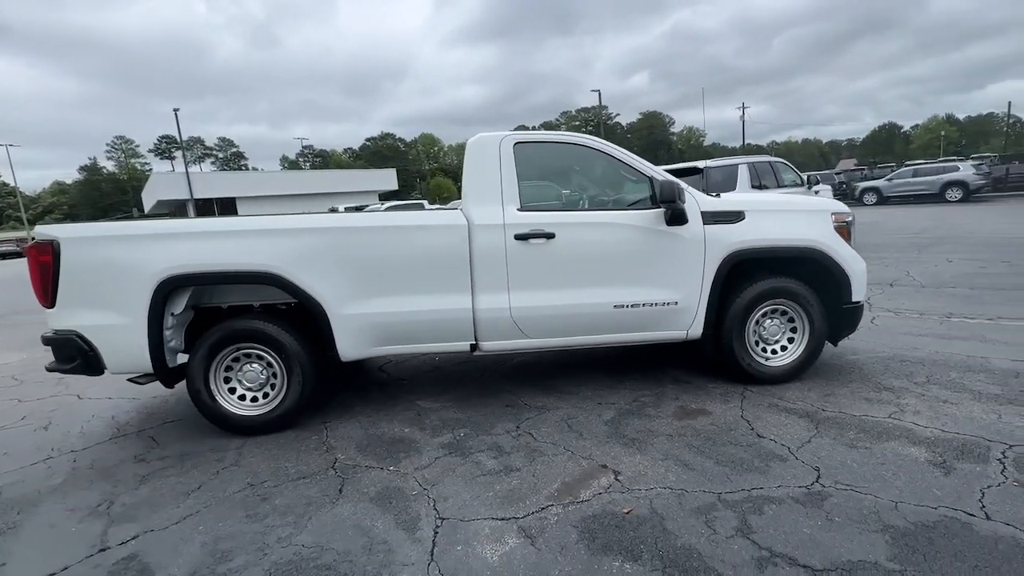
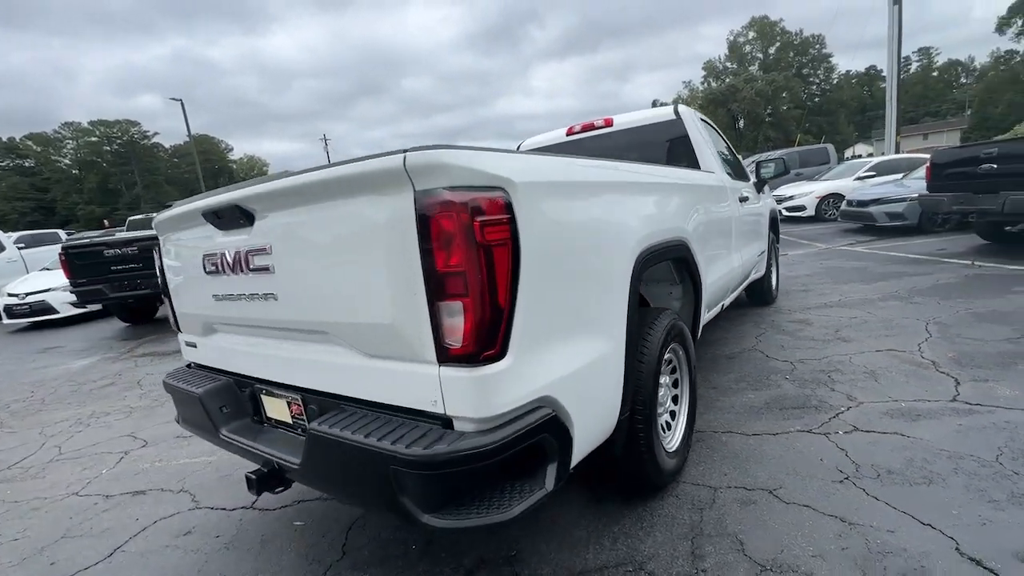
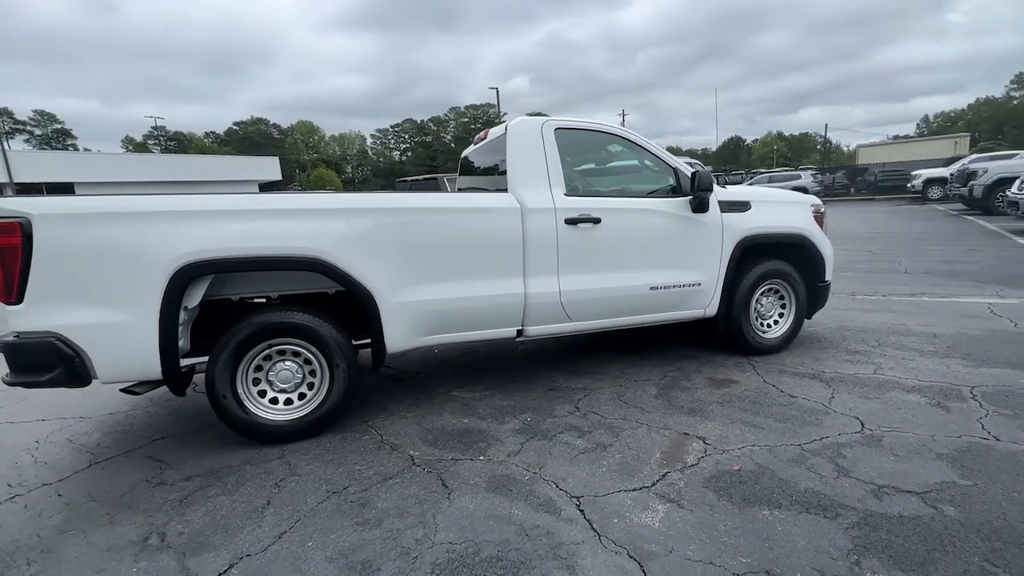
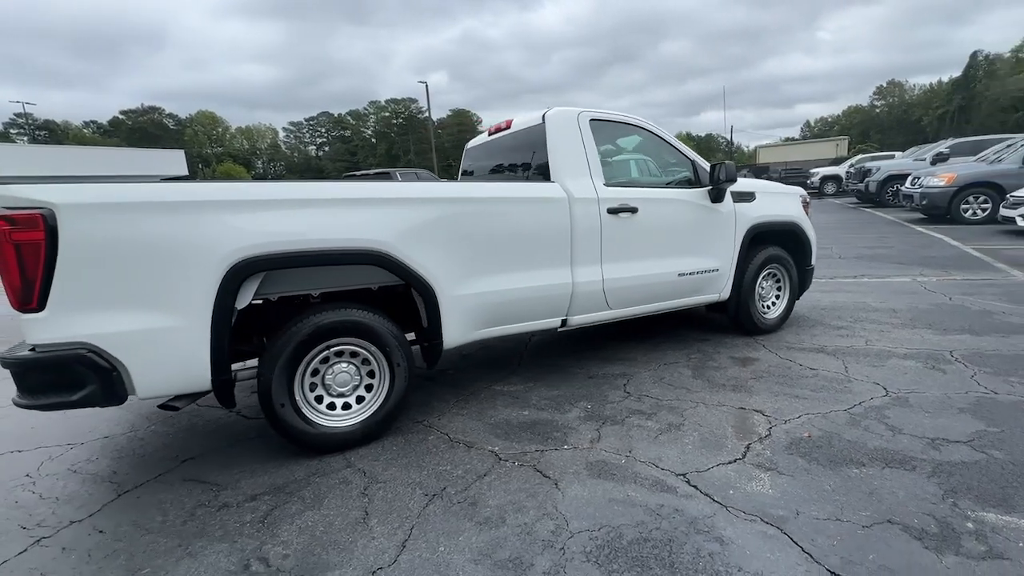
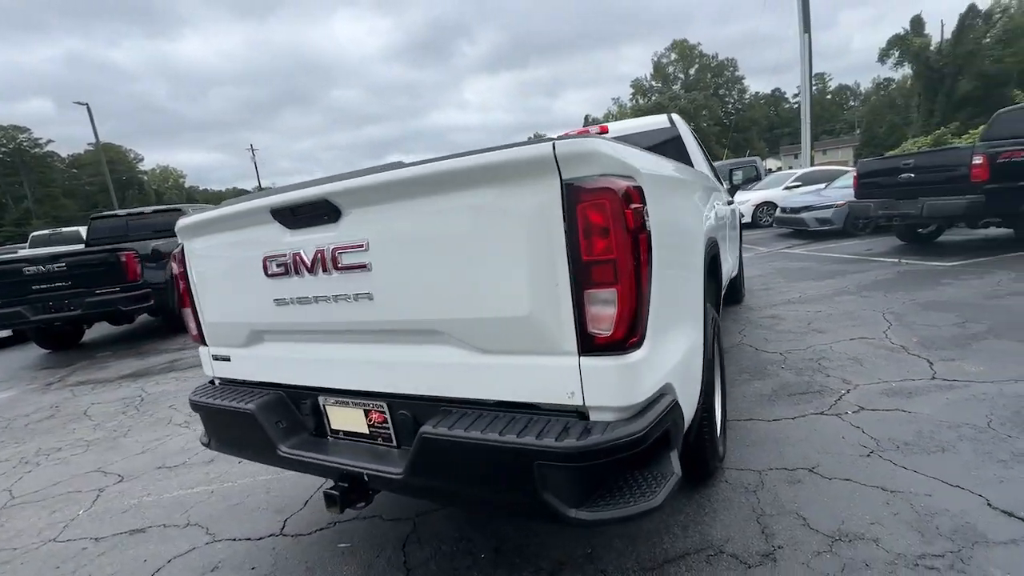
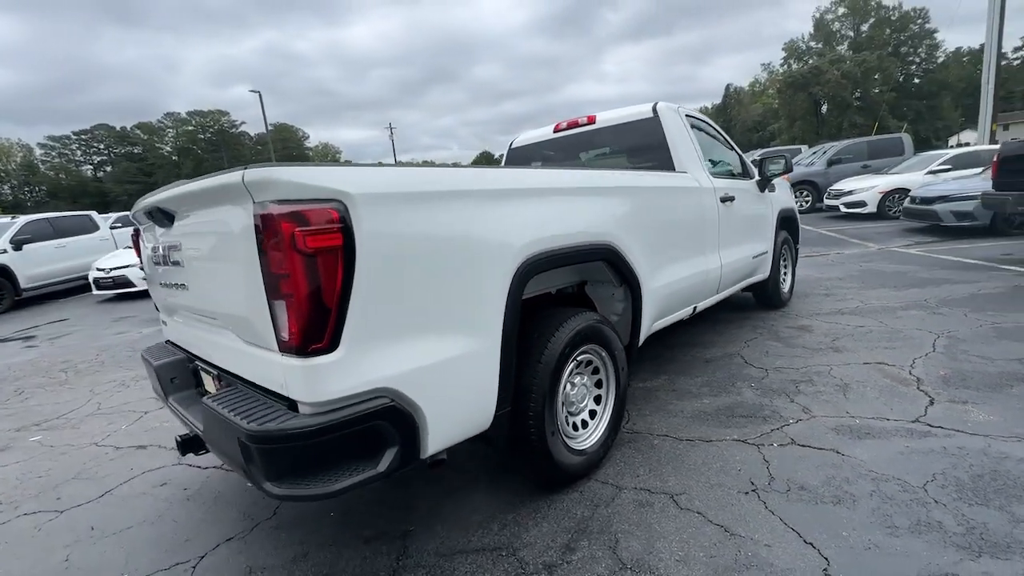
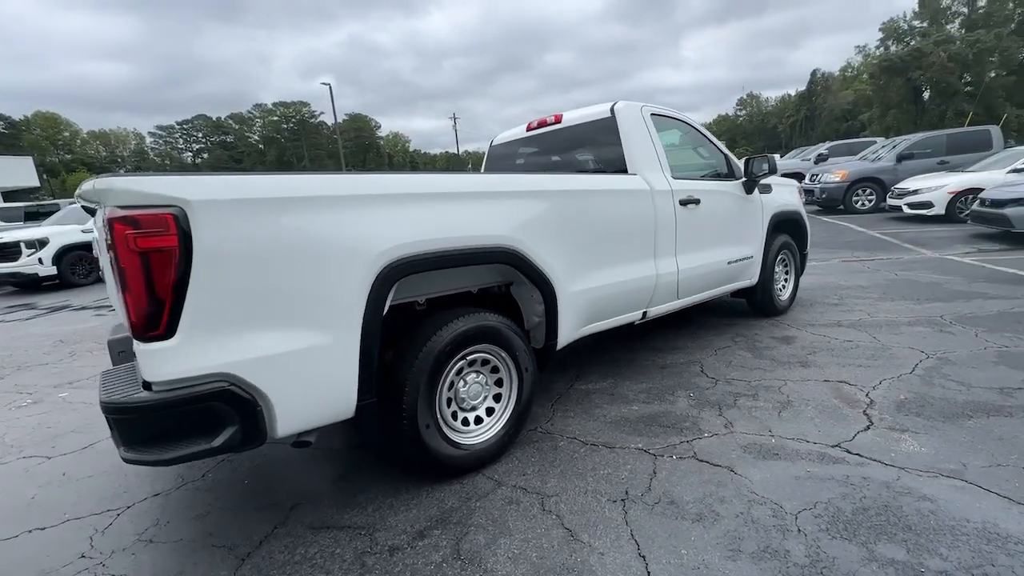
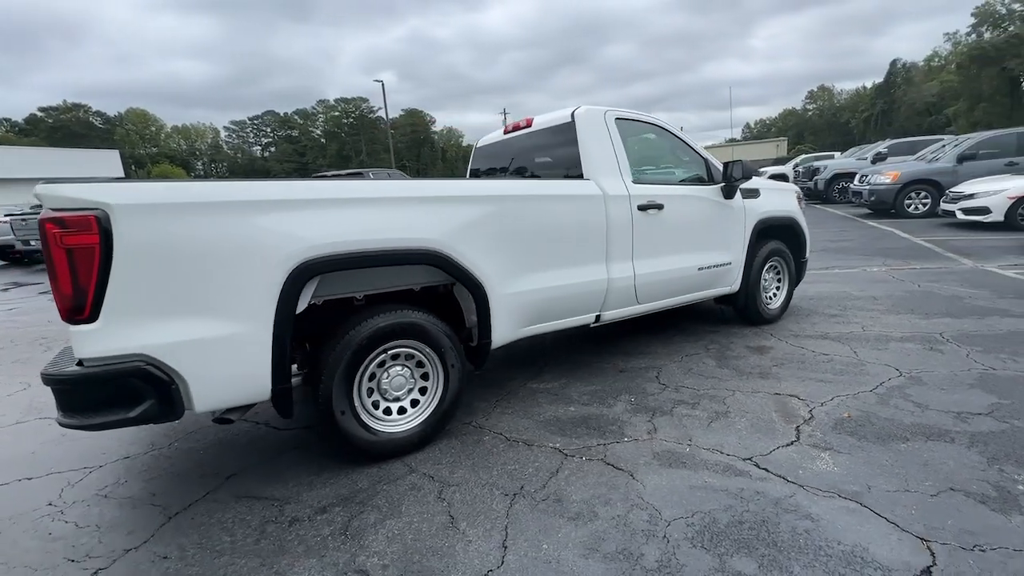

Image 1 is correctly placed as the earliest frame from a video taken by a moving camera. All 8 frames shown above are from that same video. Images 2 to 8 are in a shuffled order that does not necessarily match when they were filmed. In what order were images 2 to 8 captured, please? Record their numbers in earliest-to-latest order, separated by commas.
3, 4, 8, 7, 6, 2, 5
